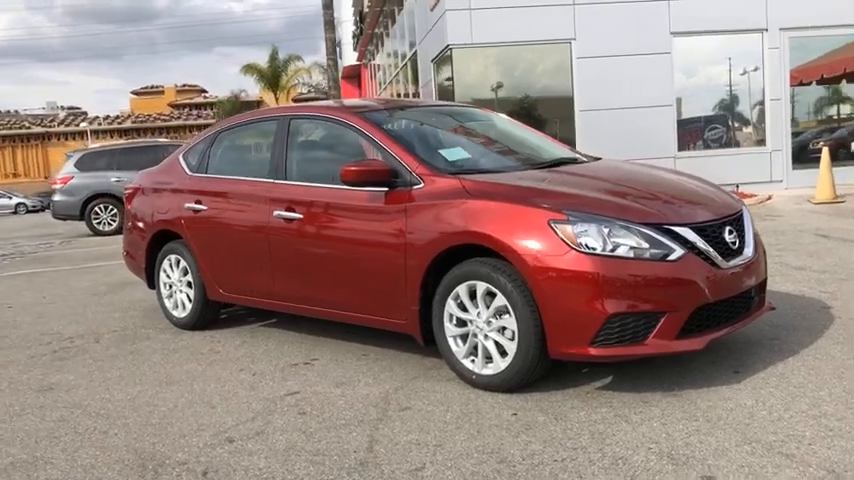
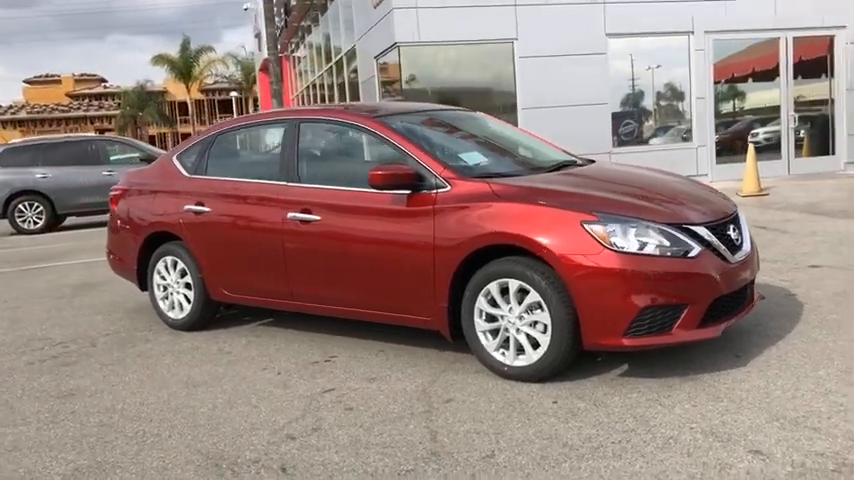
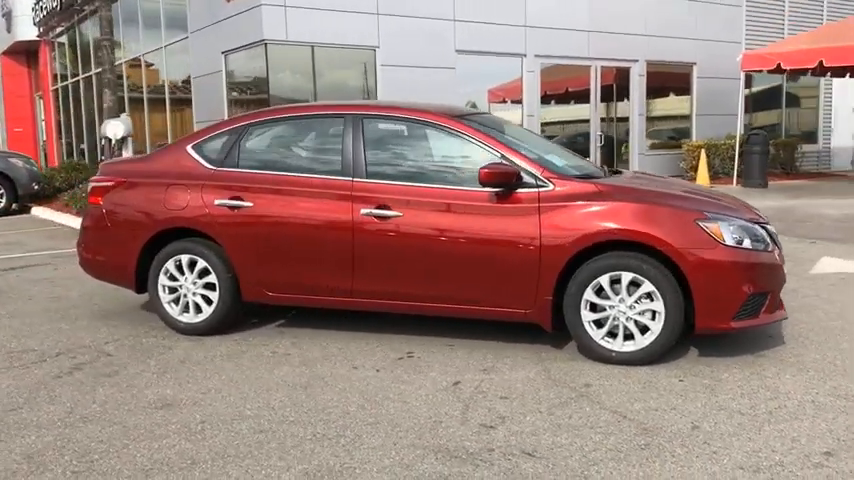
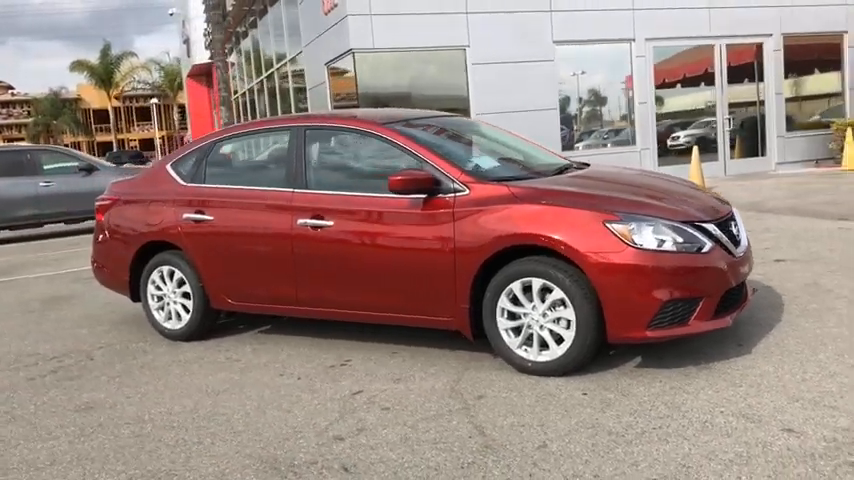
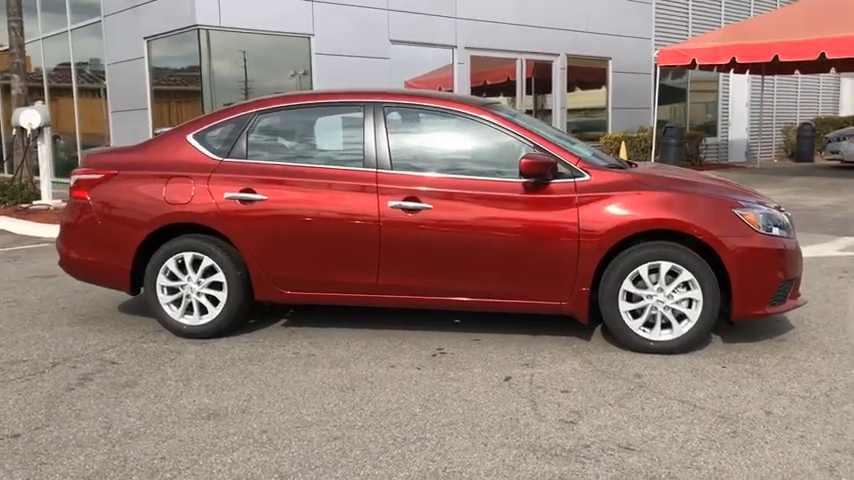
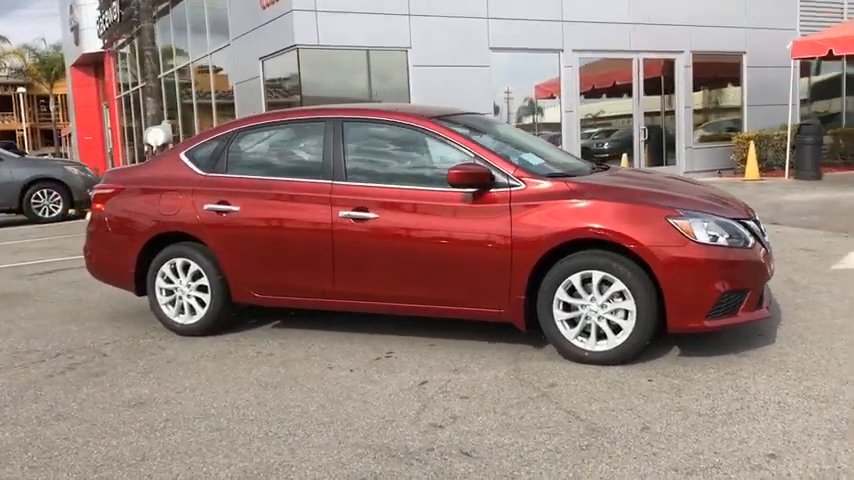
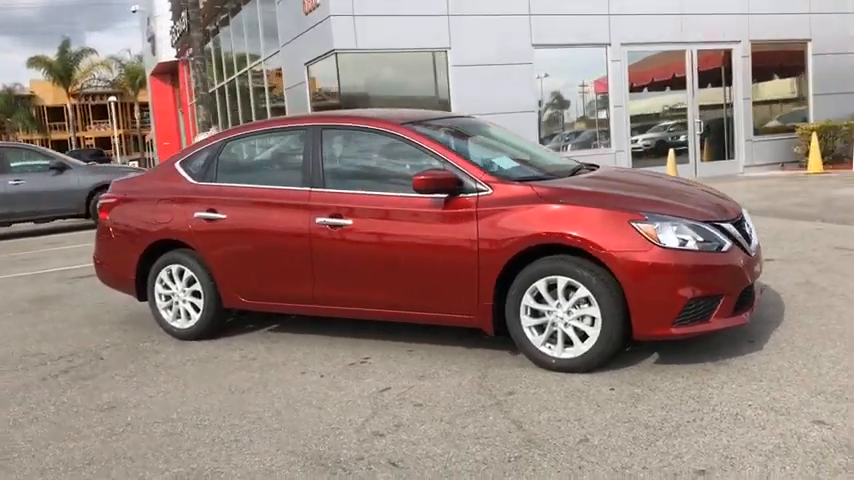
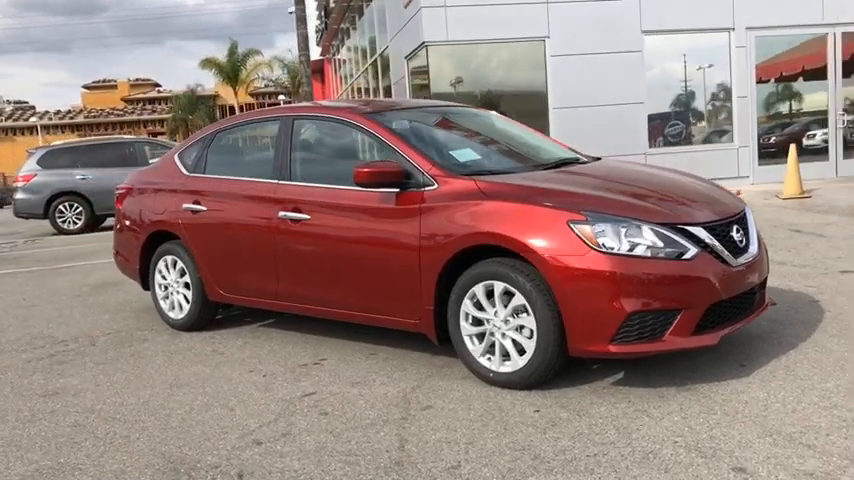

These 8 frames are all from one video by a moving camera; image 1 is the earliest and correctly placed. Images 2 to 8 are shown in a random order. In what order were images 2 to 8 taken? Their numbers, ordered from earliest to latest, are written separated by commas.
8, 2, 4, 7, 6, 3, 5
